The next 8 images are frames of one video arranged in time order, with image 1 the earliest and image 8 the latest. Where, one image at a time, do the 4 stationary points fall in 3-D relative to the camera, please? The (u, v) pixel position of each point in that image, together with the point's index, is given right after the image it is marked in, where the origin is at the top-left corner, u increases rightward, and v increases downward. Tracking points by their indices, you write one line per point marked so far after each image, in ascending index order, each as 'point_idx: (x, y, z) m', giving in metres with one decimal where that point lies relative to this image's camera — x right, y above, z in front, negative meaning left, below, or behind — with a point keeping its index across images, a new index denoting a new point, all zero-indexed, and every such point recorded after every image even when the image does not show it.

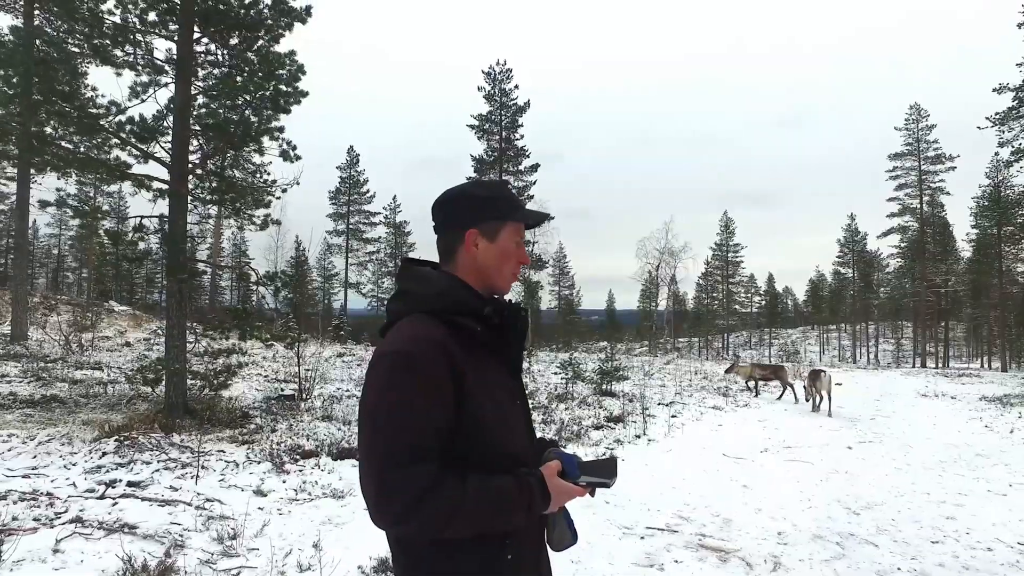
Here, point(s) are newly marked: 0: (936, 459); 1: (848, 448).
0: (+7.3, -2.9, +8.4) m
1: (+6.4, -3.0, +9.4) m
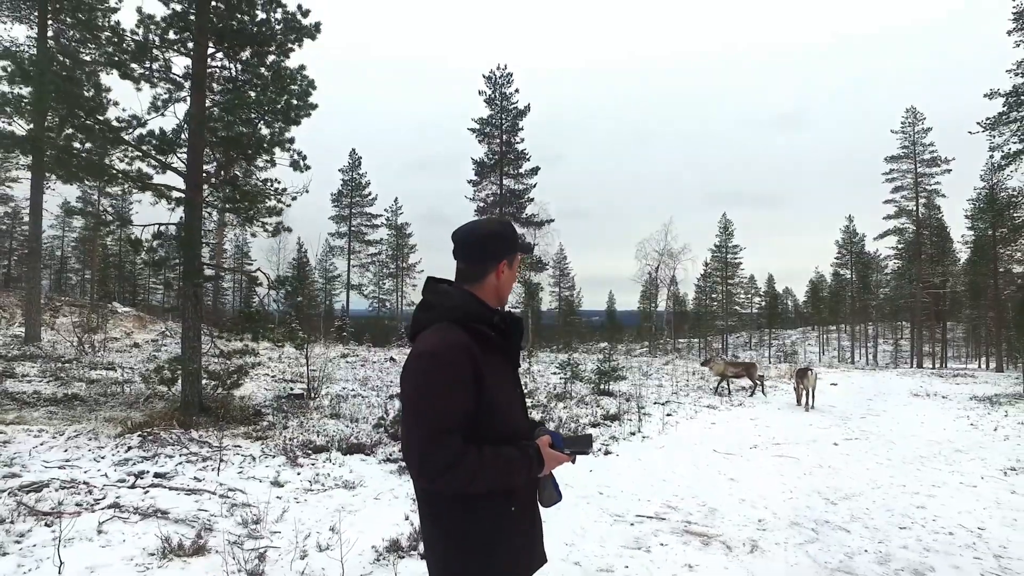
0: (+7.3, -3.0, +8.8) m
1: (+6.4, -3.1, +9.8) m
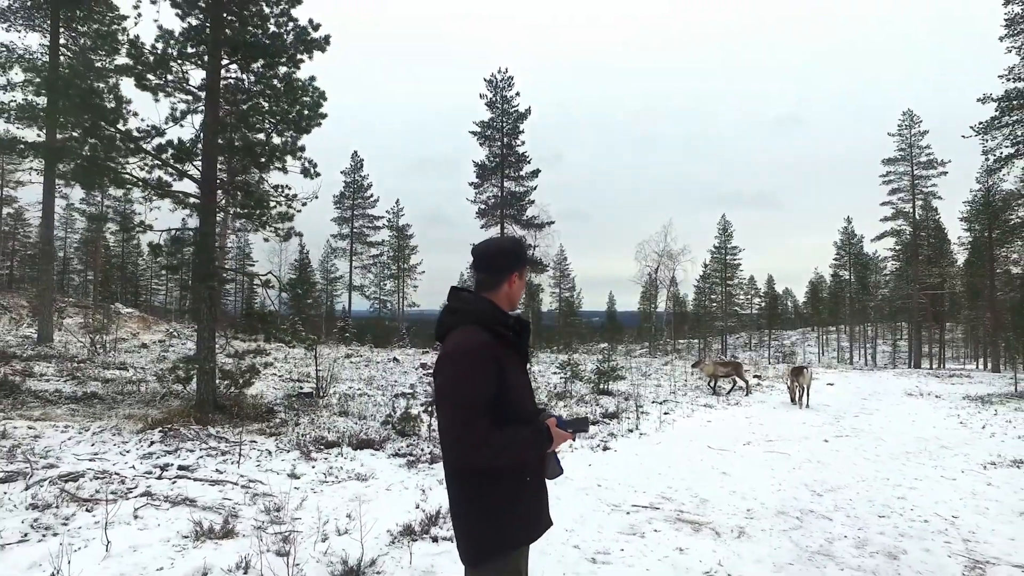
0: (+7.3, -3.0, +9.1) m
1: (+6.5, -3.2, +10.1) m
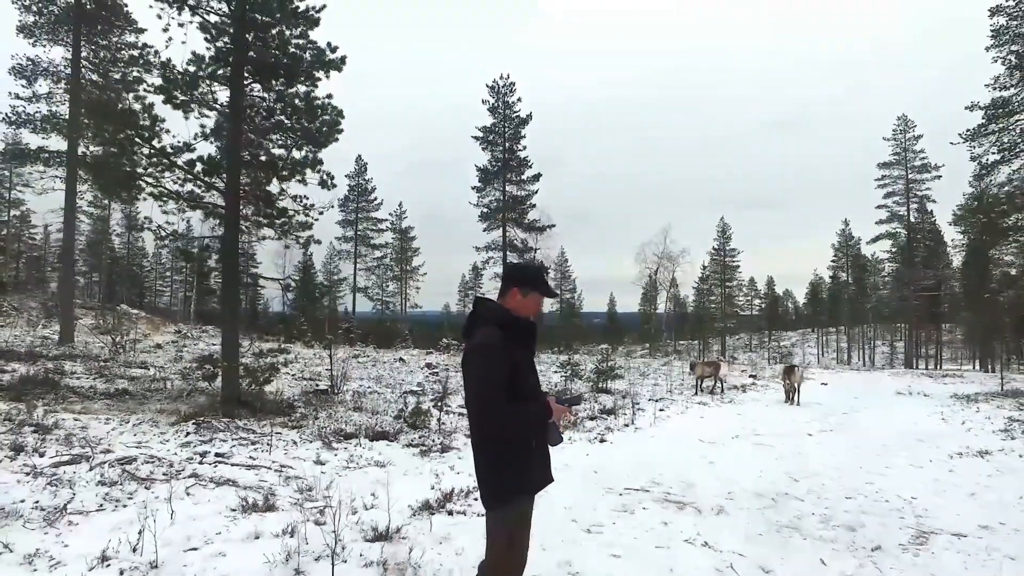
0: (+7.4, -3.1, +9.8) m
1: (+6.5, -3.2, +10.7) m
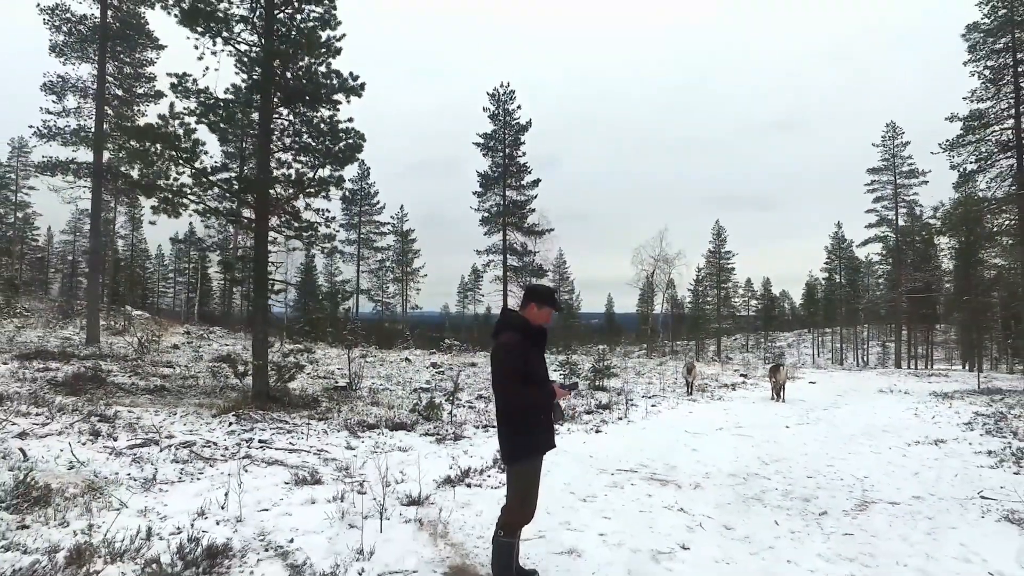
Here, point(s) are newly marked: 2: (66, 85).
0: (+7.4, -3.2, +10.8) m
1: (+6.6, -3.3, +11.7) m
2: (-13.8, +6.3, +15.2) m
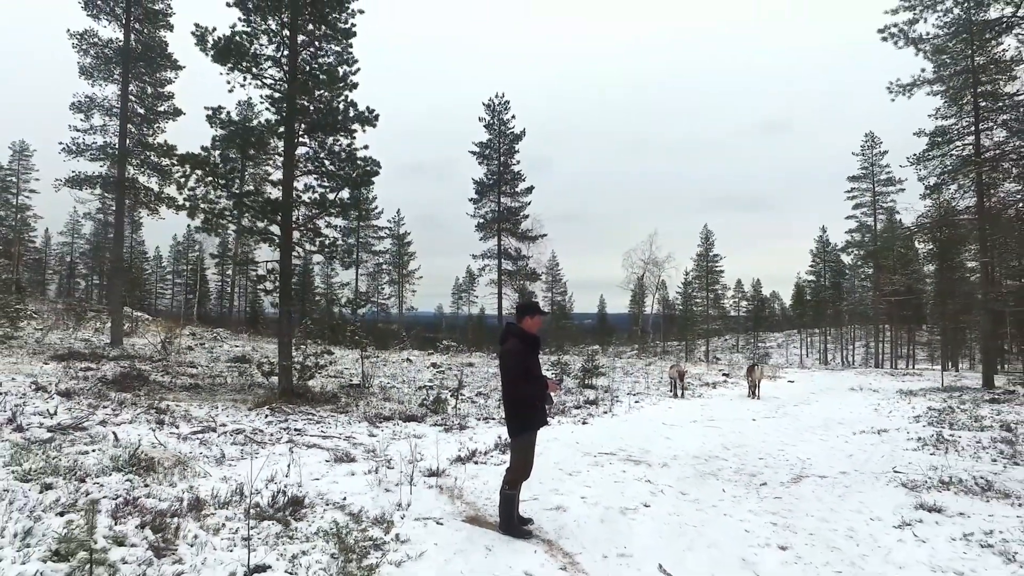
0: (+7.4, -3.4, +12.2) m
1: (+6.5, -3.6, +13.2) m
2: (-14.0, +6.1, +16.3) m
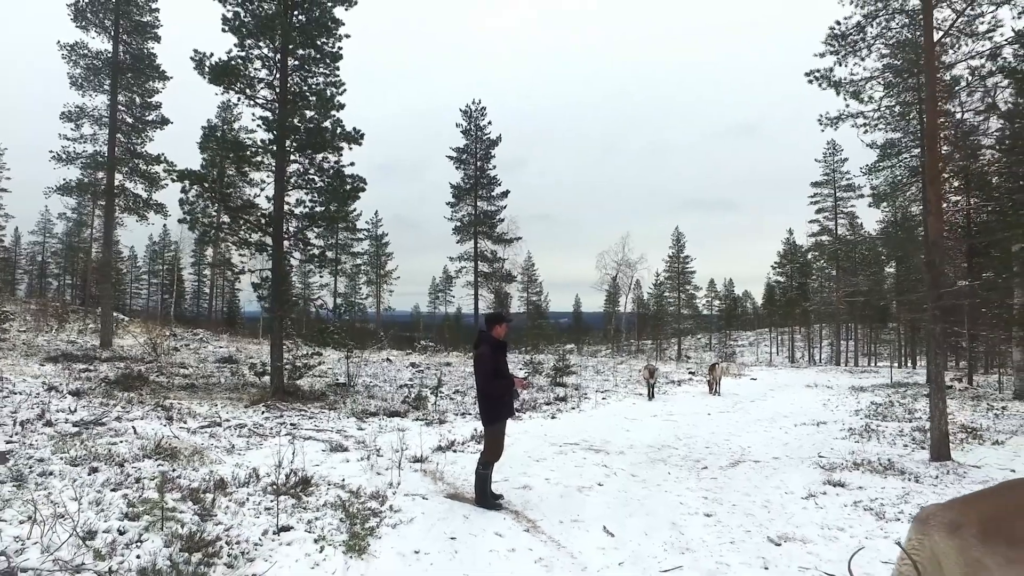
0: (+6.7, -3.6, +13.6) m
1: (+5.8, -3.7, +14.5) m
2: (-14.7, +6.0, +16.8) m
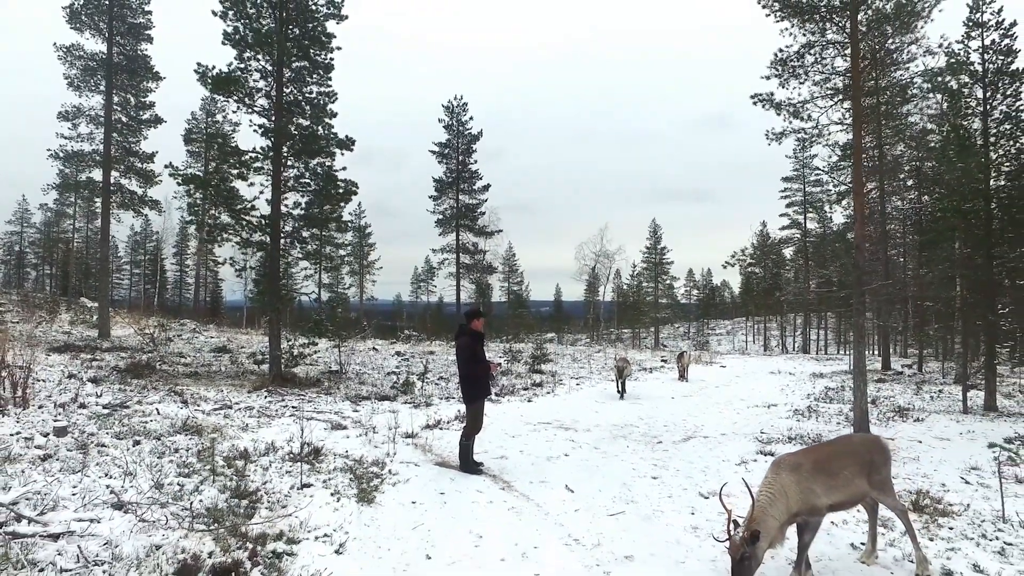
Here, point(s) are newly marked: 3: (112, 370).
0: (+6.2, -3.5, +15.0) m
1: (+5.2, -3.6, +15.9) m
2: (-15.4, +6.2, +17.3) m
3: (-9.7, -2.0, +11.8) m
